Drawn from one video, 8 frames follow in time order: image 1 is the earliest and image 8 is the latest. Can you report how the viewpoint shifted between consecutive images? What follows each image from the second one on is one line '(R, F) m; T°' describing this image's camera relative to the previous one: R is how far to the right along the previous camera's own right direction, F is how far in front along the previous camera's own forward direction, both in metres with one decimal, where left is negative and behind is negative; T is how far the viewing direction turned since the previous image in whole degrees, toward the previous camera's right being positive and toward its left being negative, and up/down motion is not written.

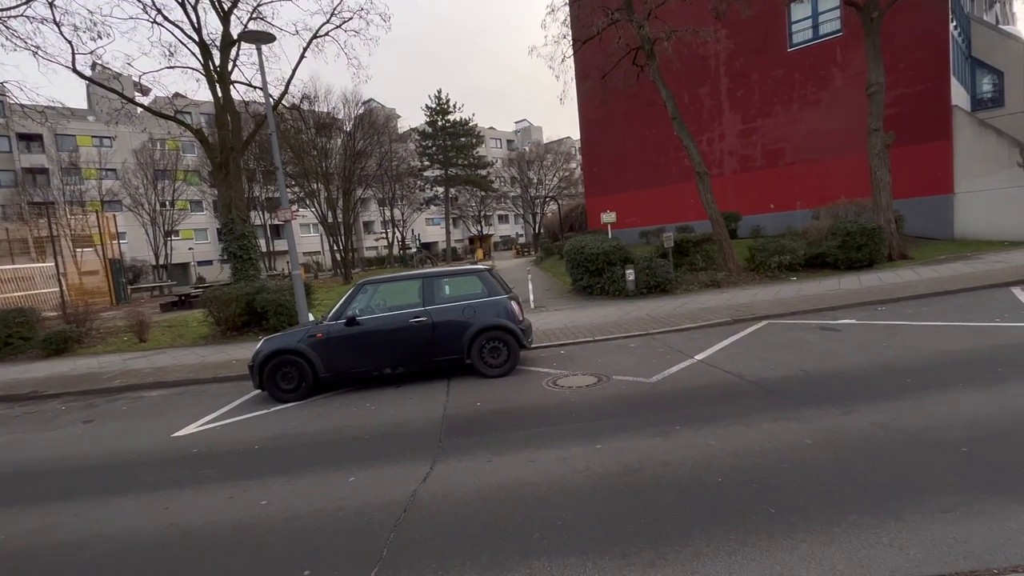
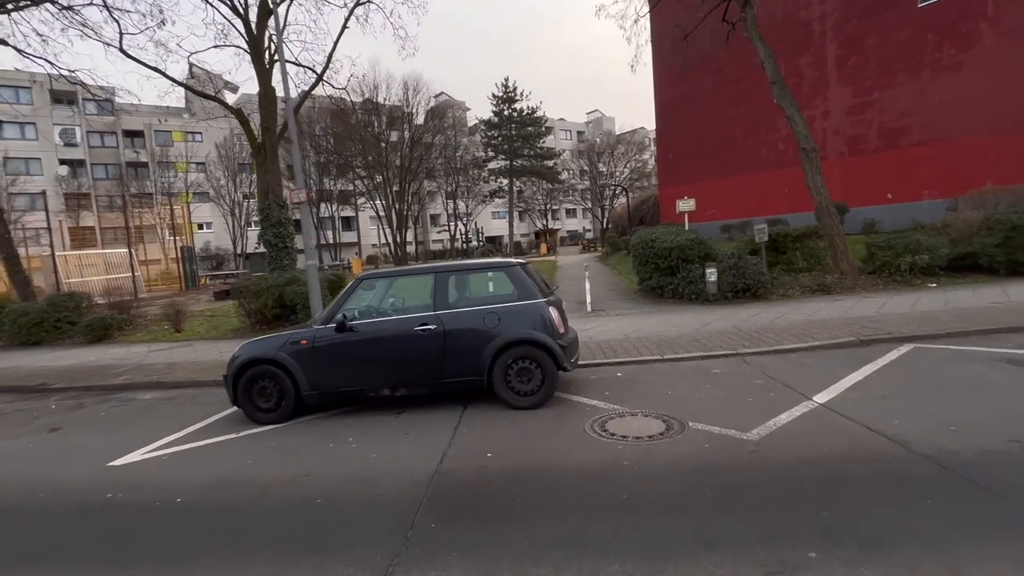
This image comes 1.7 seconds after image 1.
(+0.3, +2.0) m; -8°
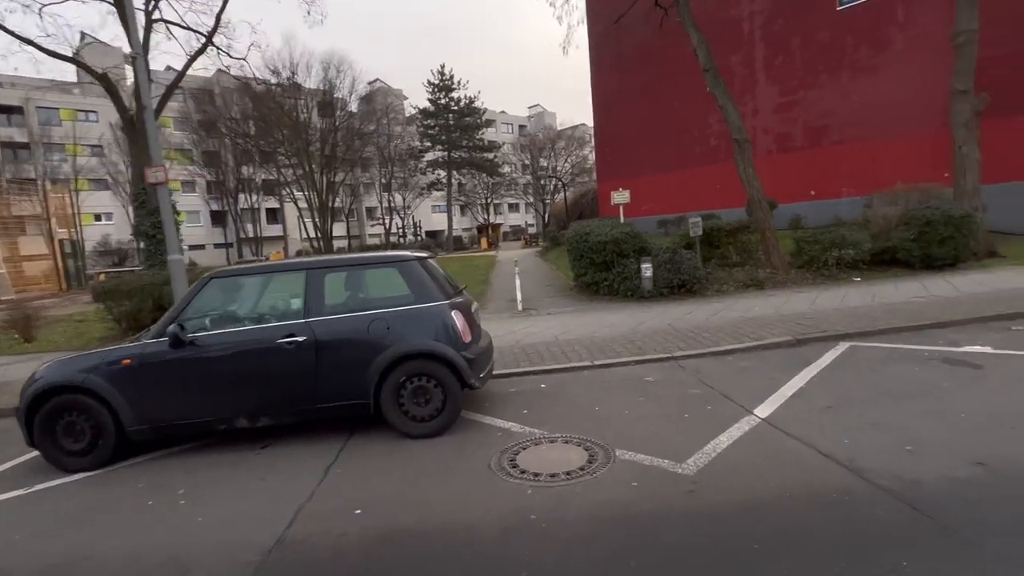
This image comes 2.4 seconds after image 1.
(+0.5, +1.0) m; +7°
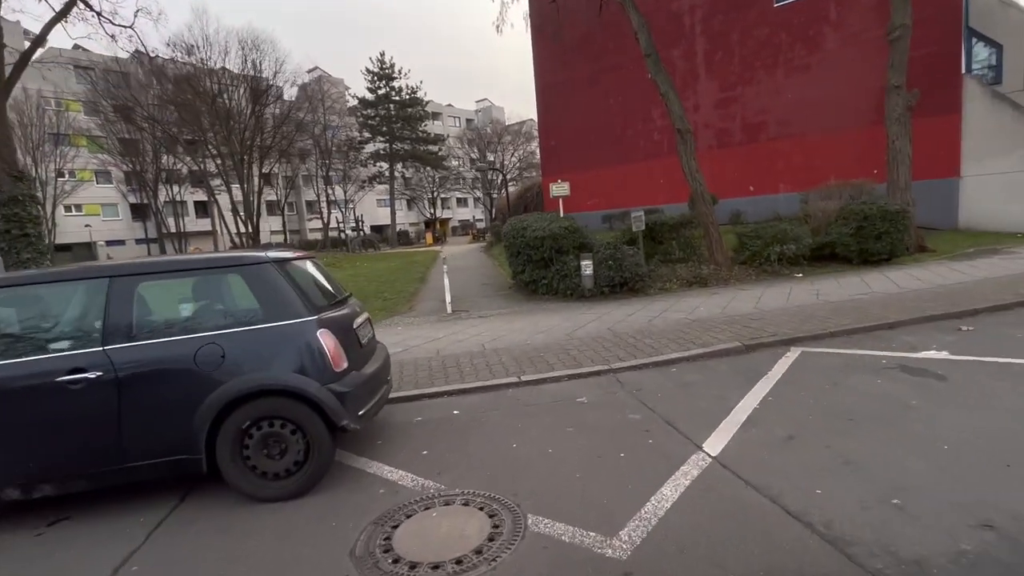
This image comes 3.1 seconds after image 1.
(+0.5, +1.0) m; +6°
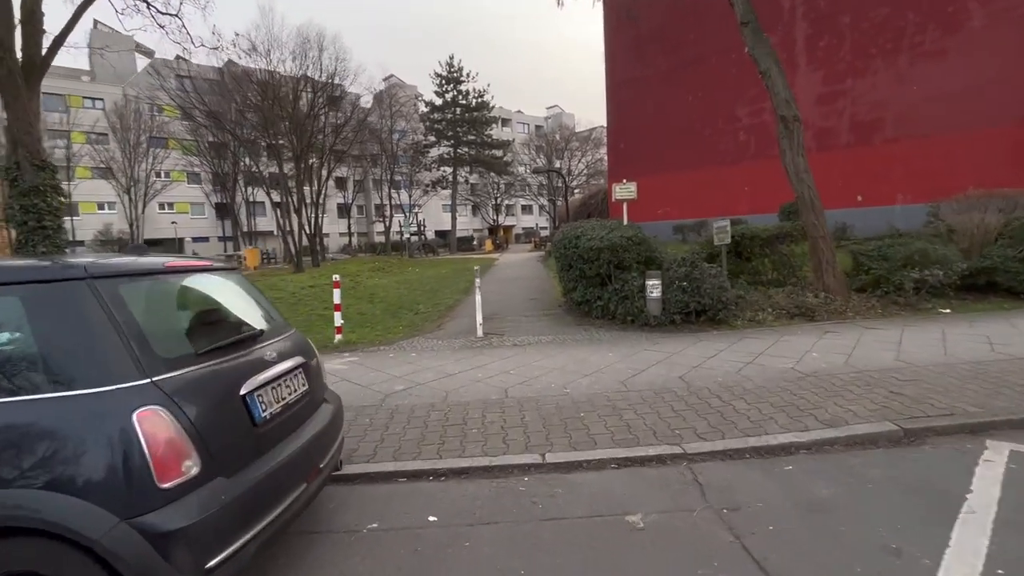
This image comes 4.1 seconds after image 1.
(+0.3, +1.8) m; -7°
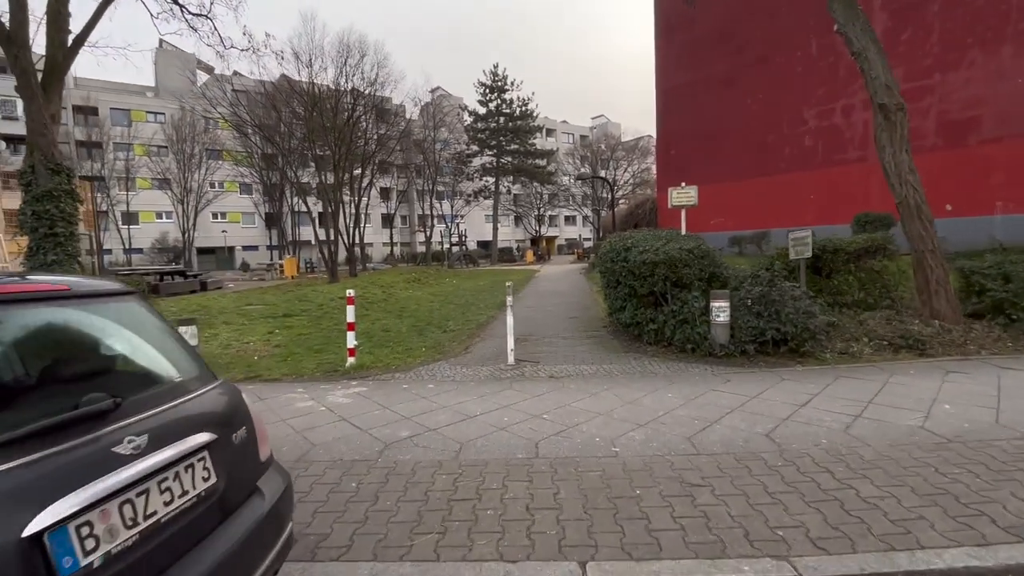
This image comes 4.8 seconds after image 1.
(+0.1, +1.1) m; -5°
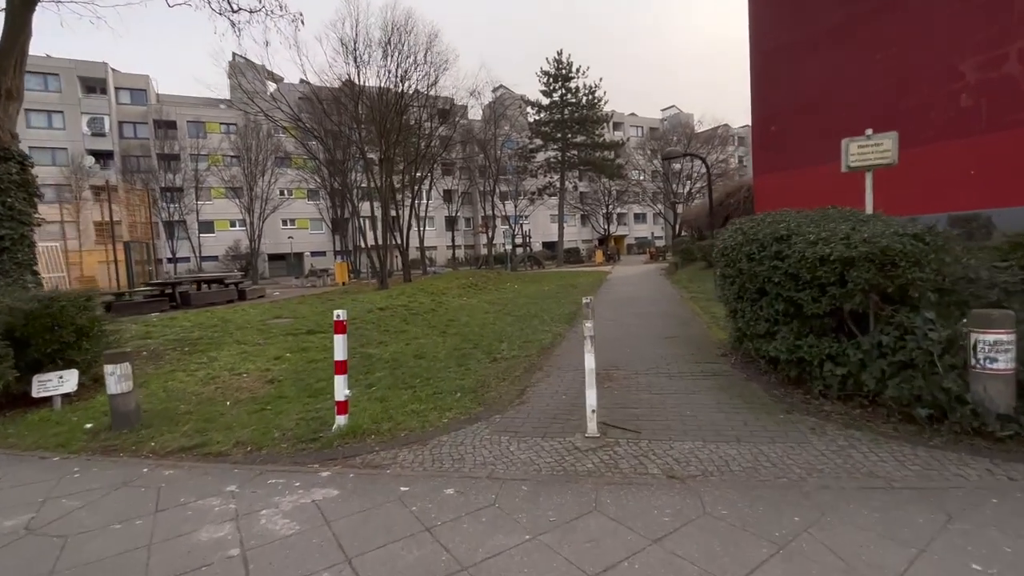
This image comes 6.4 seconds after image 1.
(-0.1, +2.7) m; -8°
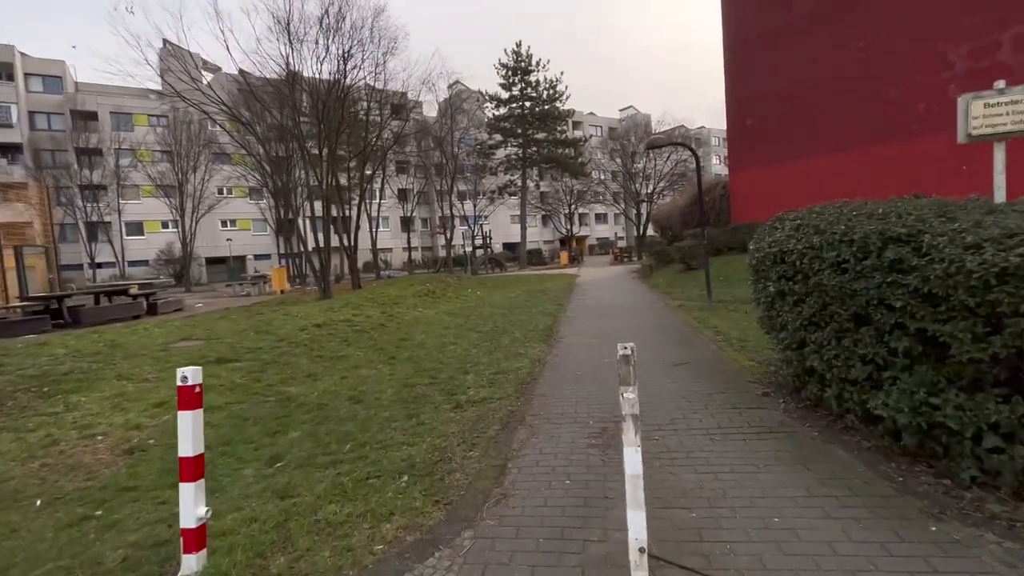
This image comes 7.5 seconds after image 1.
(-0.1, +1.8) m; +5°
